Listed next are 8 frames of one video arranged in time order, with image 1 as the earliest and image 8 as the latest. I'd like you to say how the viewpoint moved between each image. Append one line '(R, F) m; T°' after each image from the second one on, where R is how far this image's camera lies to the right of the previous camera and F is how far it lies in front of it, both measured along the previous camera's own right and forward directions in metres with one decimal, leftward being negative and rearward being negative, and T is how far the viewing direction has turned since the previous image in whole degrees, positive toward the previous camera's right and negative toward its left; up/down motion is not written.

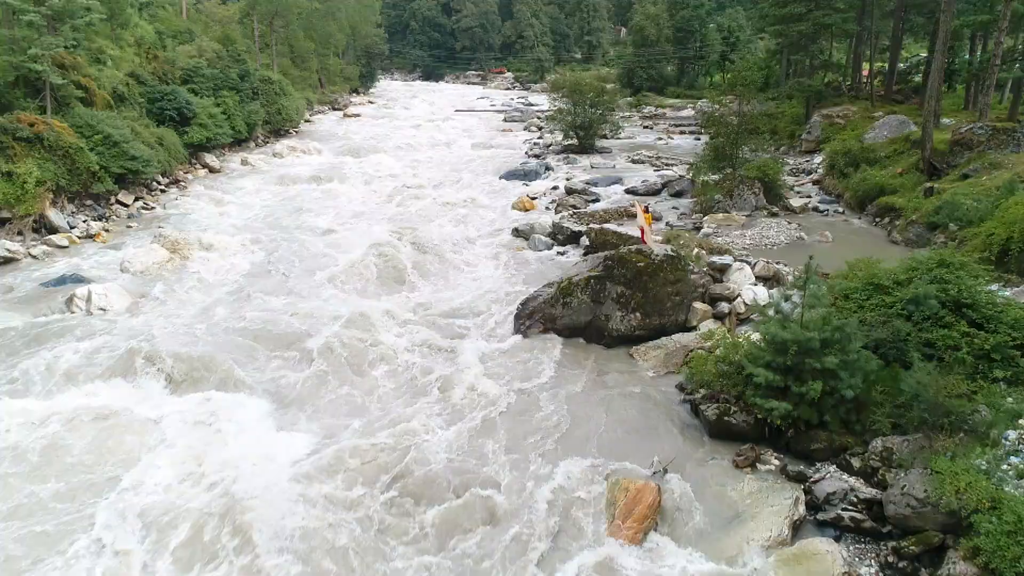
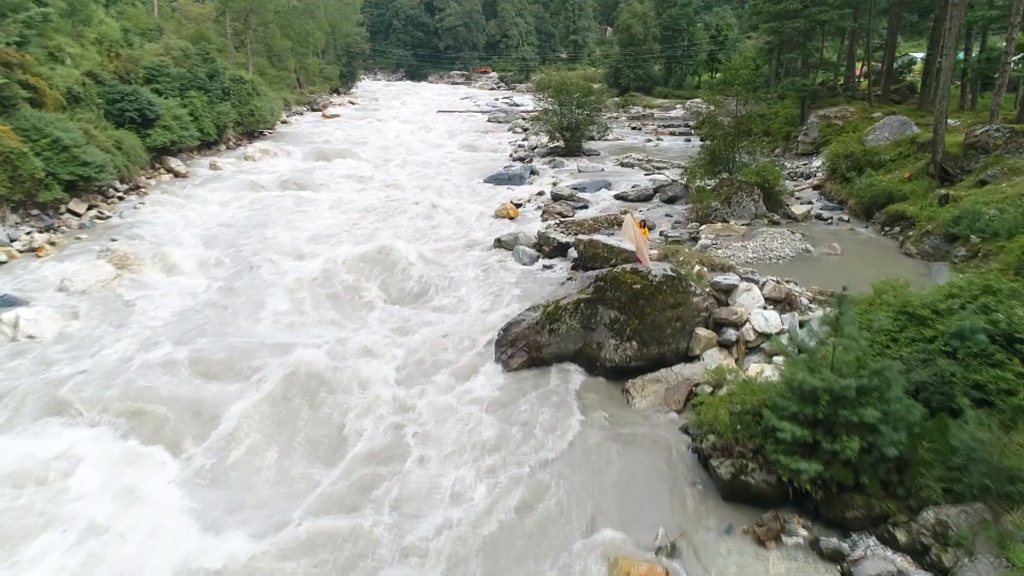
(+0.1, +1.4) m; +1°
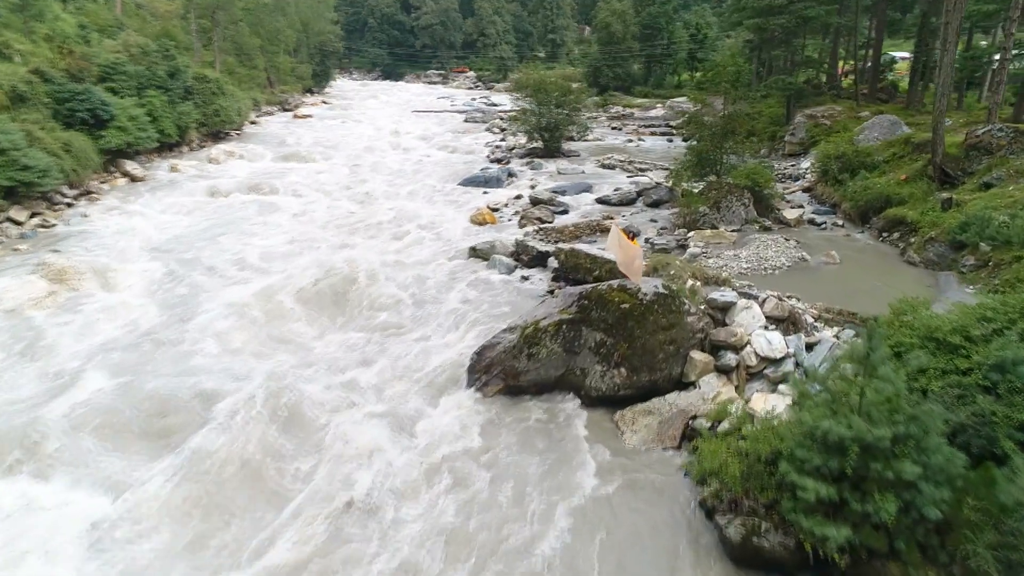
(+0.1, +1.1) m; +2°
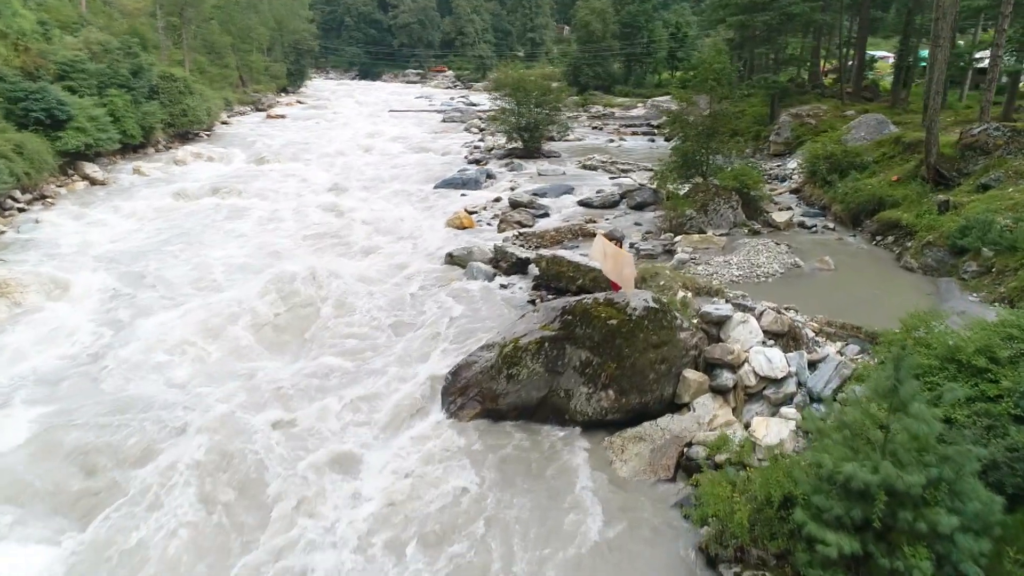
(+0.1, +0.8) m; +2°
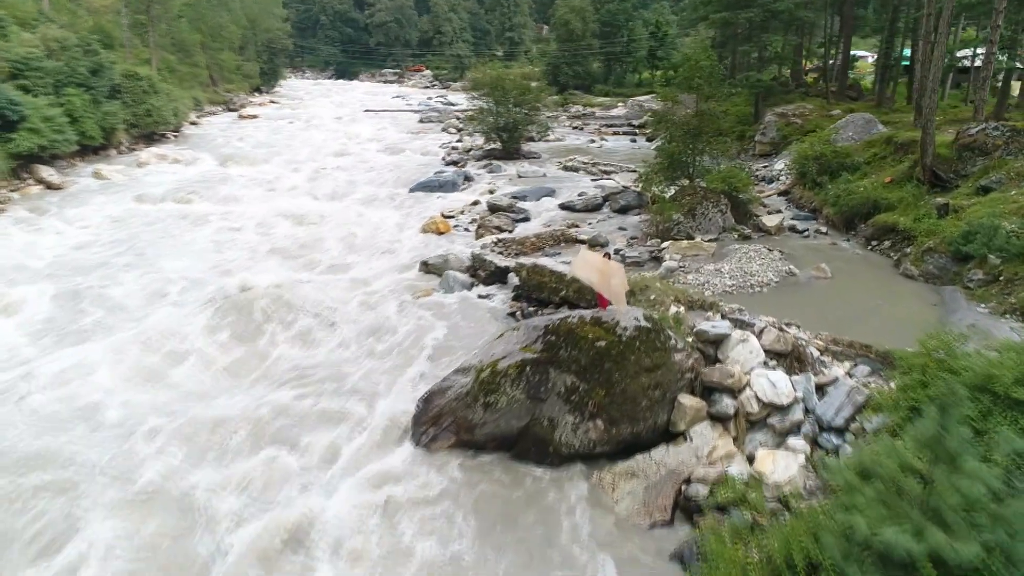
(0.0, +0.8) m; +2°
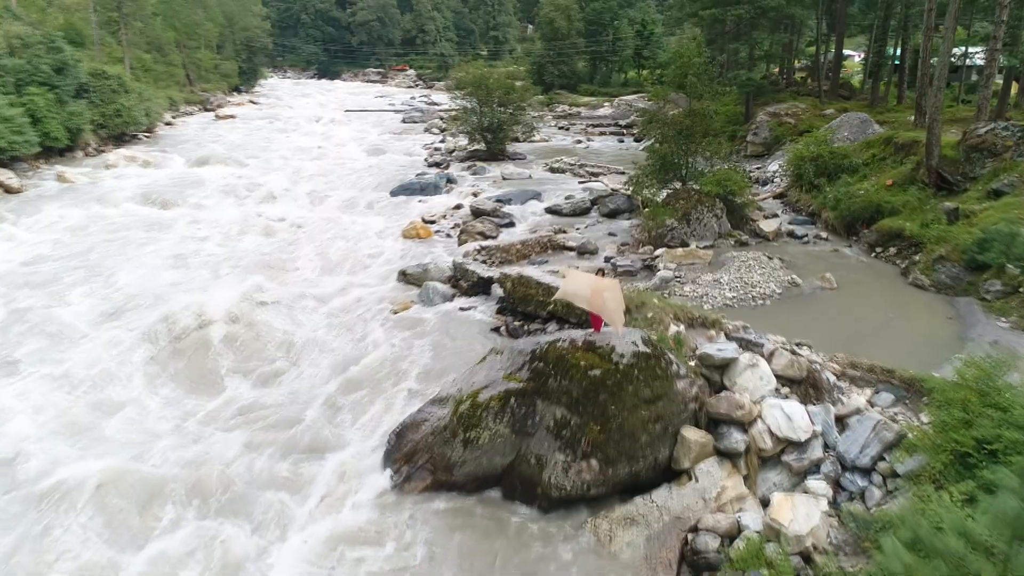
(0.0, +0.9) m; +1°
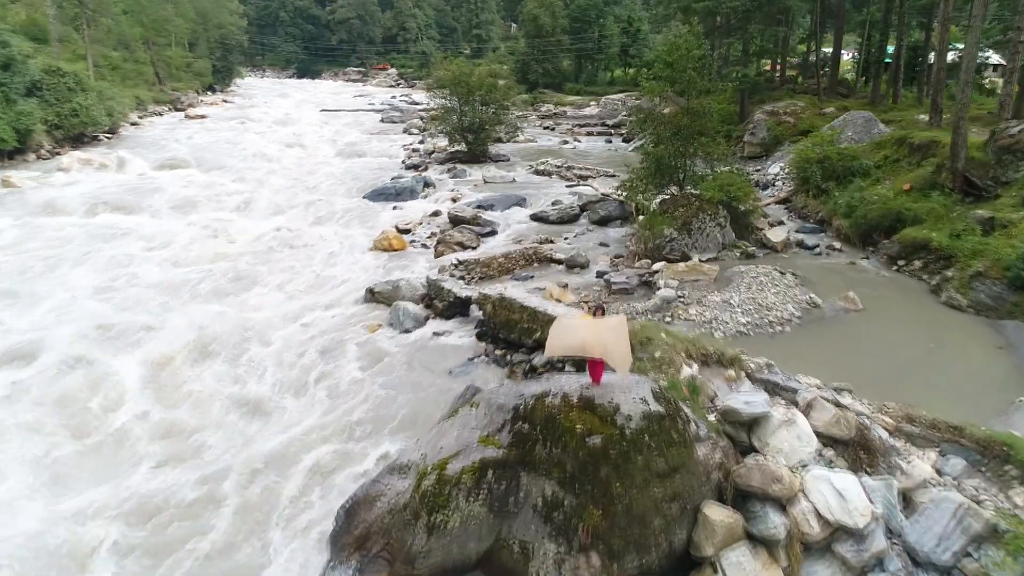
(+0.1, +1.5) m; +1°
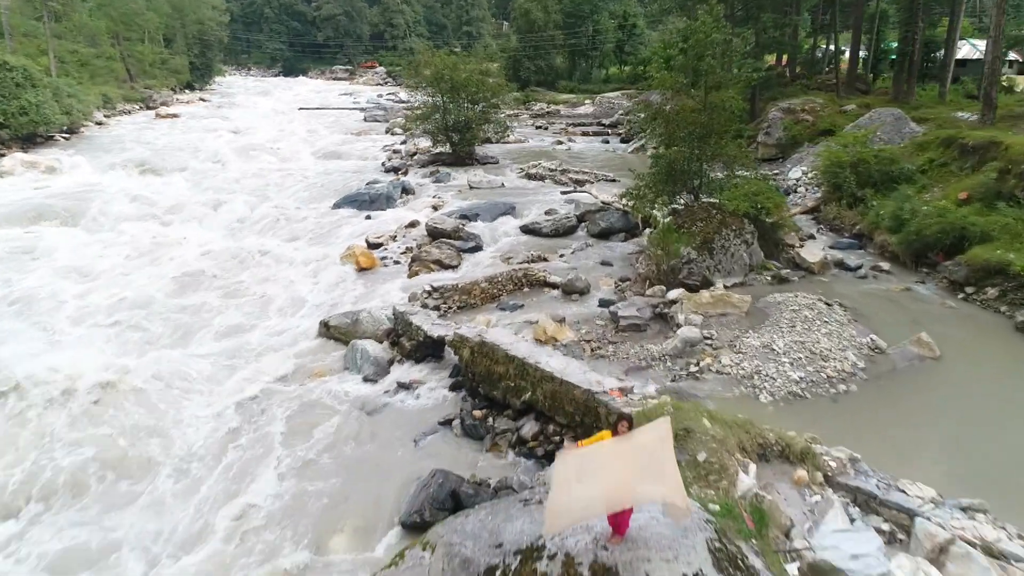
(+0.1, +2.2) m; +1°
